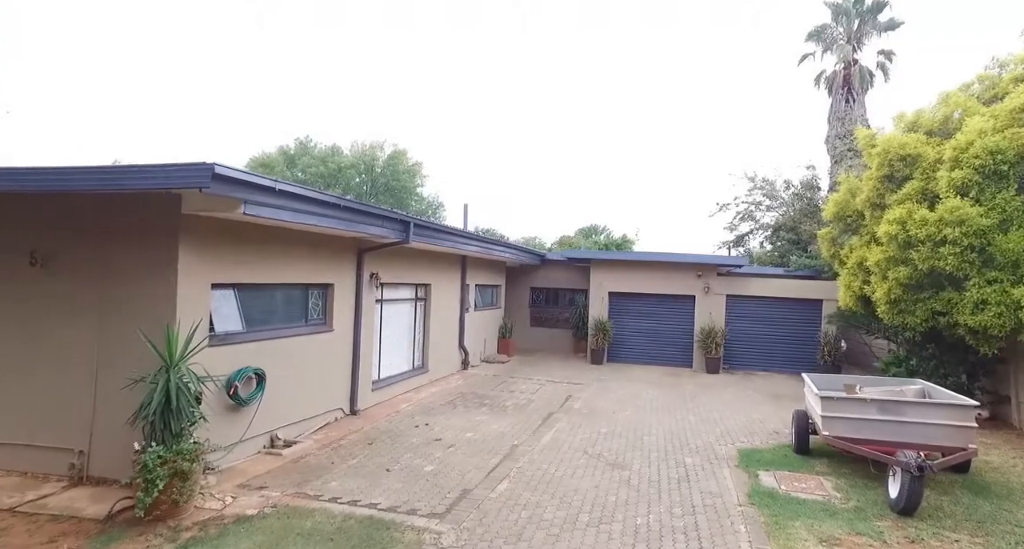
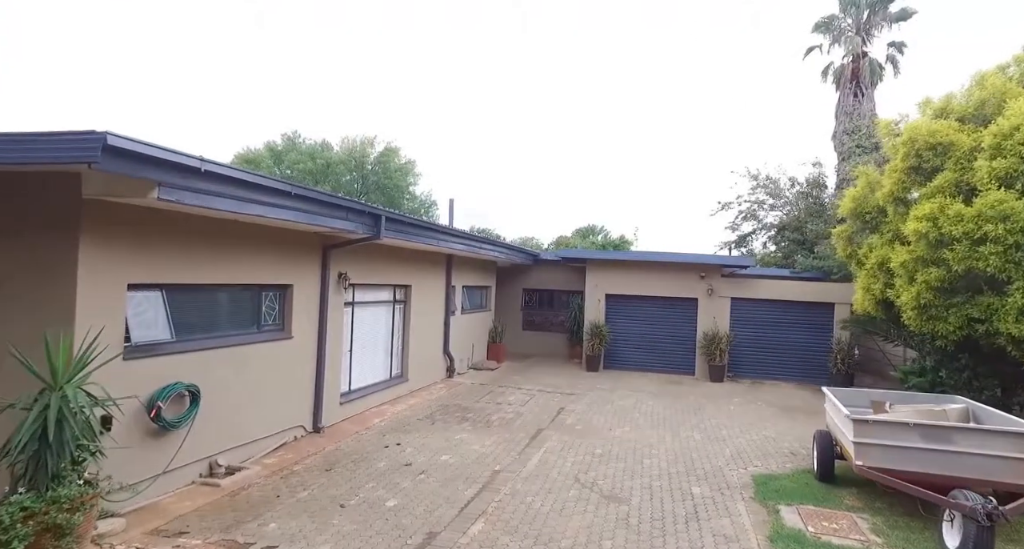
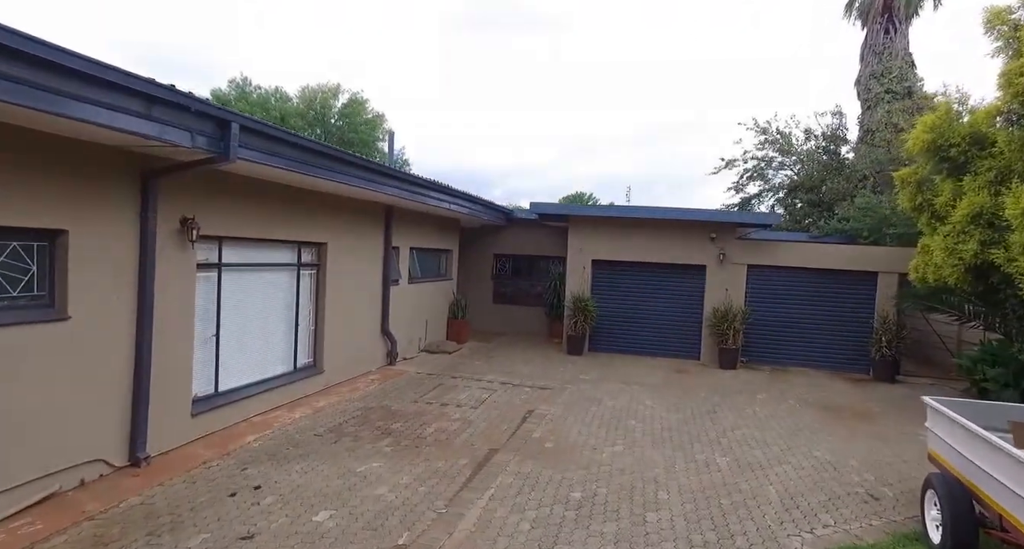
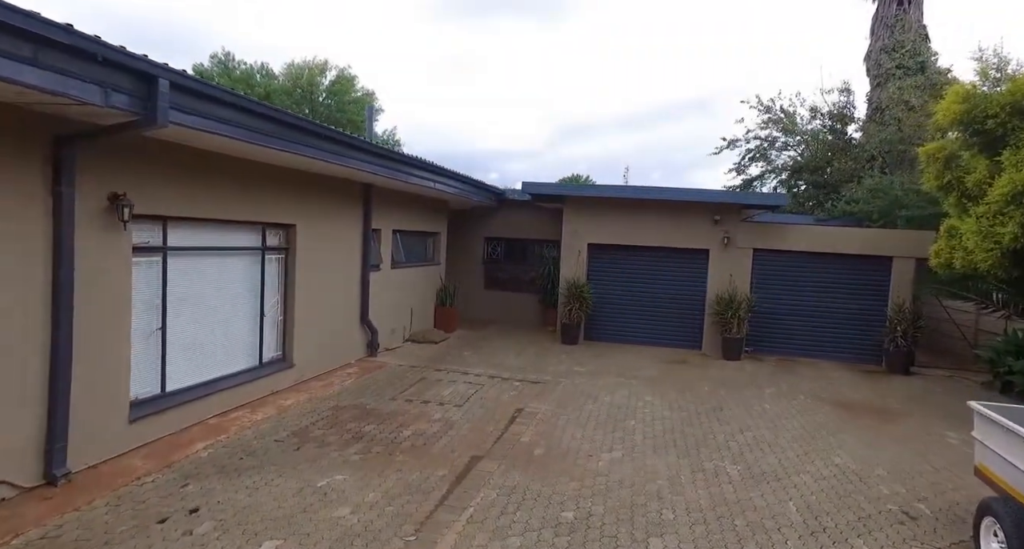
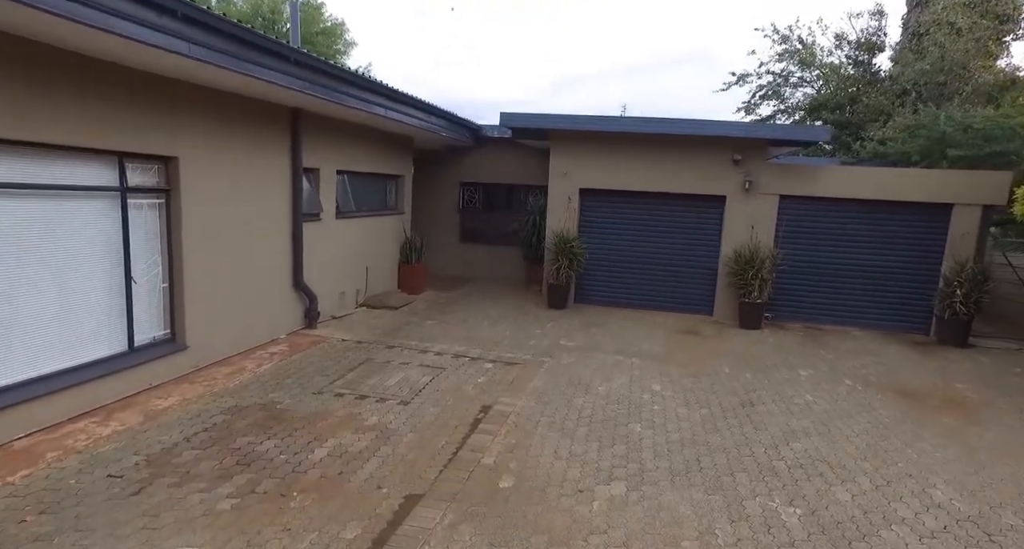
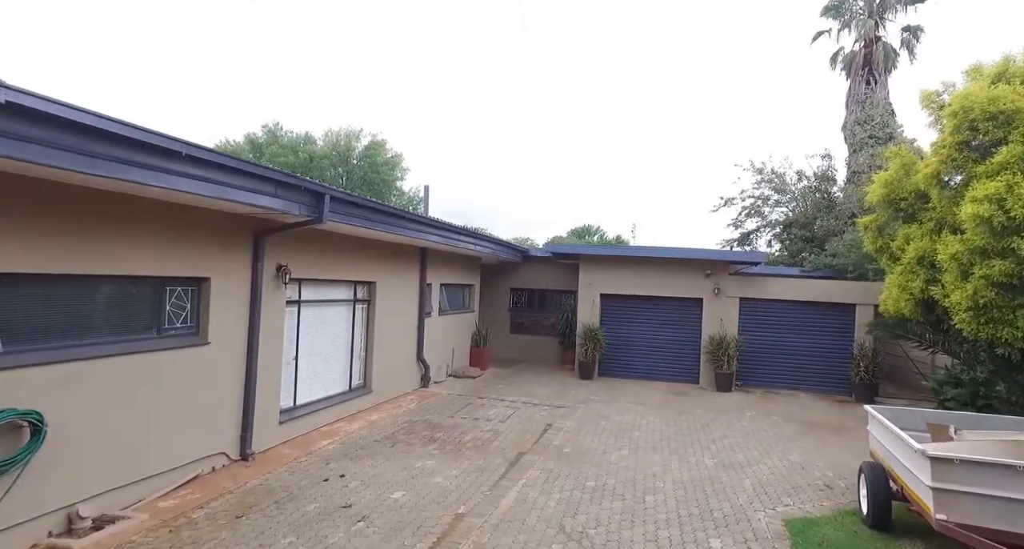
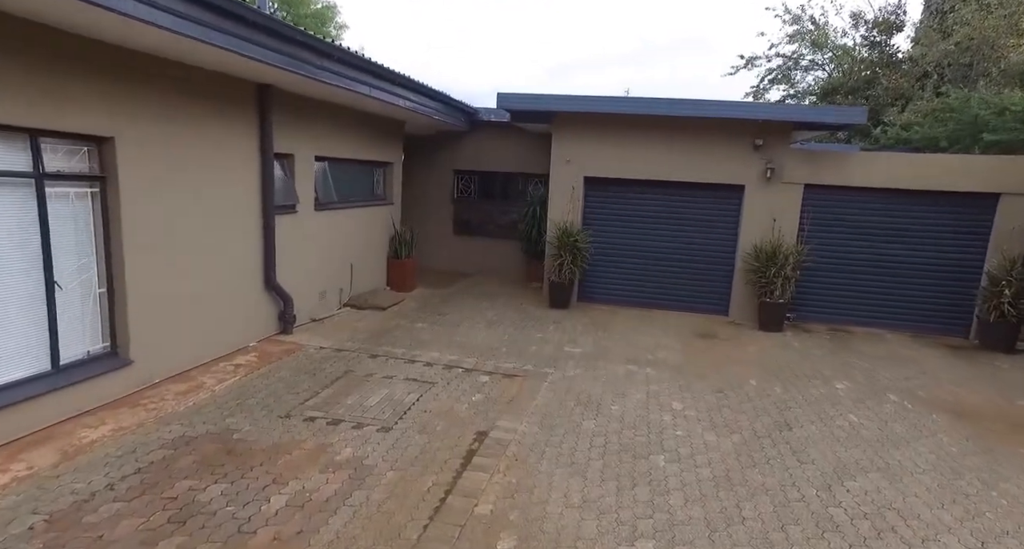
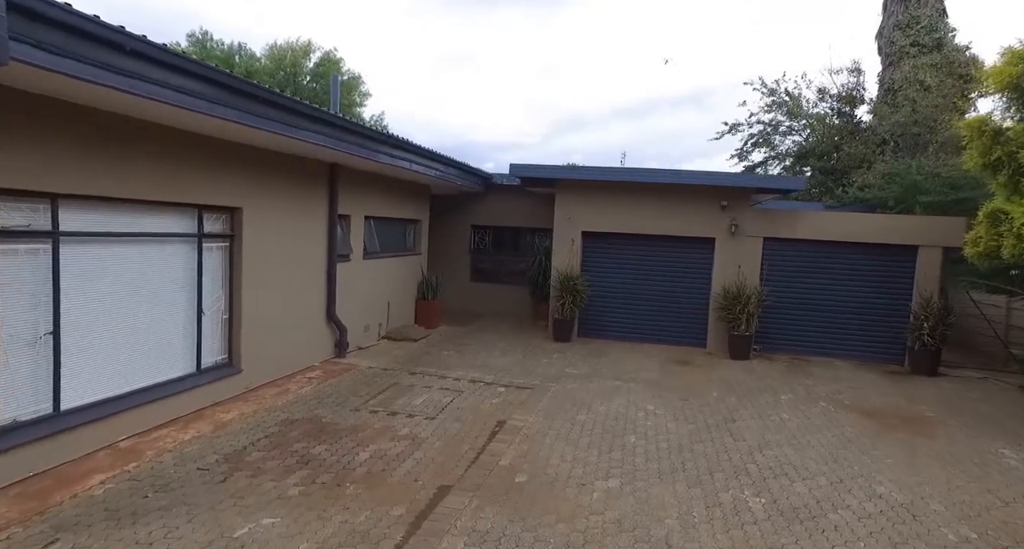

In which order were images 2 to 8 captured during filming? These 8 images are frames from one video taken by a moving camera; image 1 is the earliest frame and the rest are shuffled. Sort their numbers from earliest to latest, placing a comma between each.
2, 6, 3, 4, 8, 5, 7
